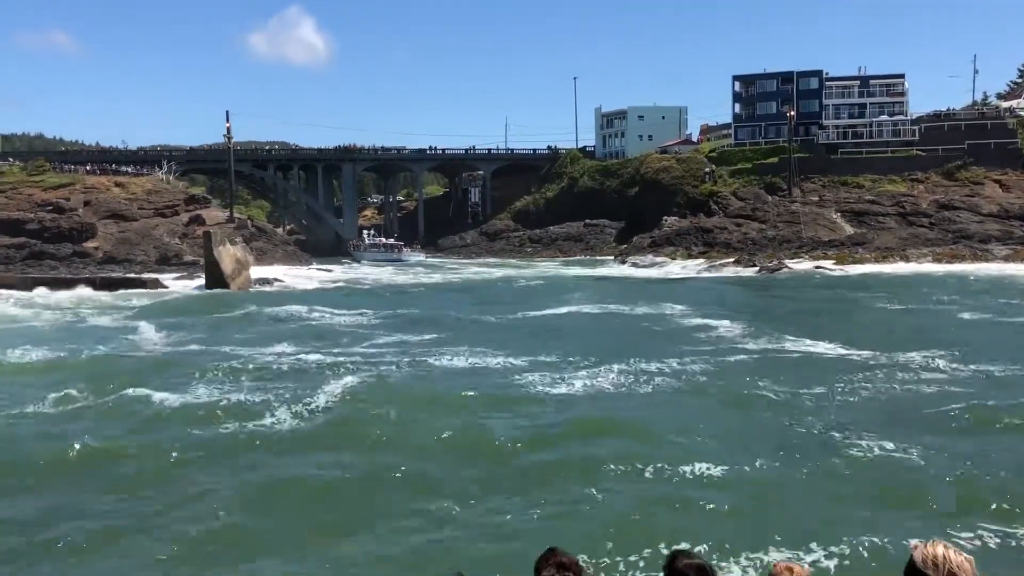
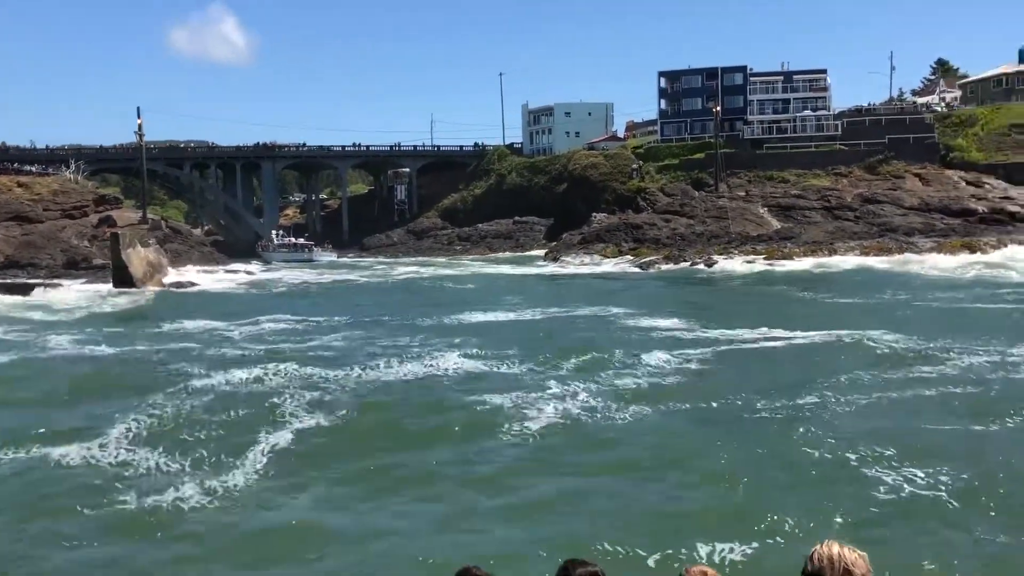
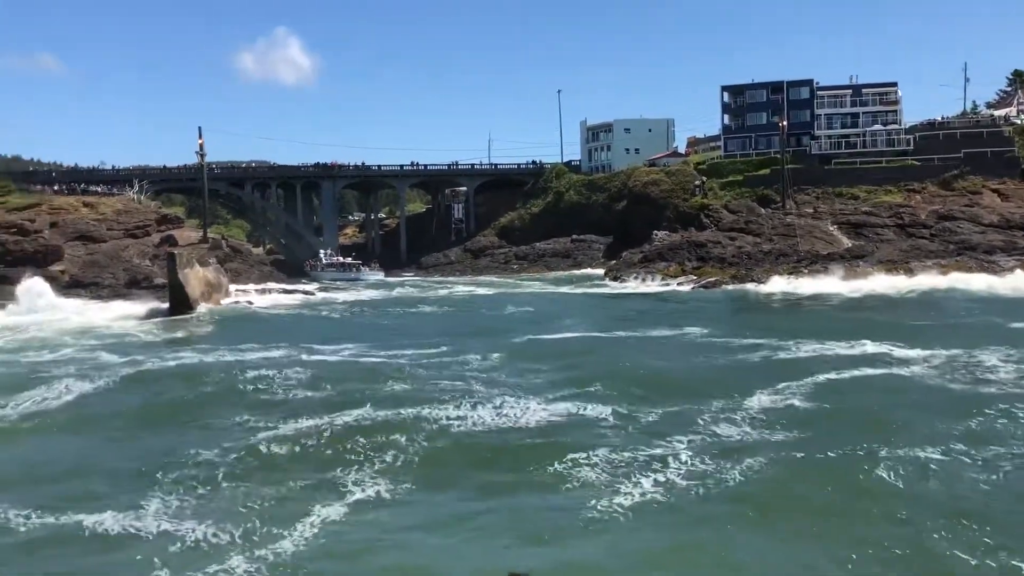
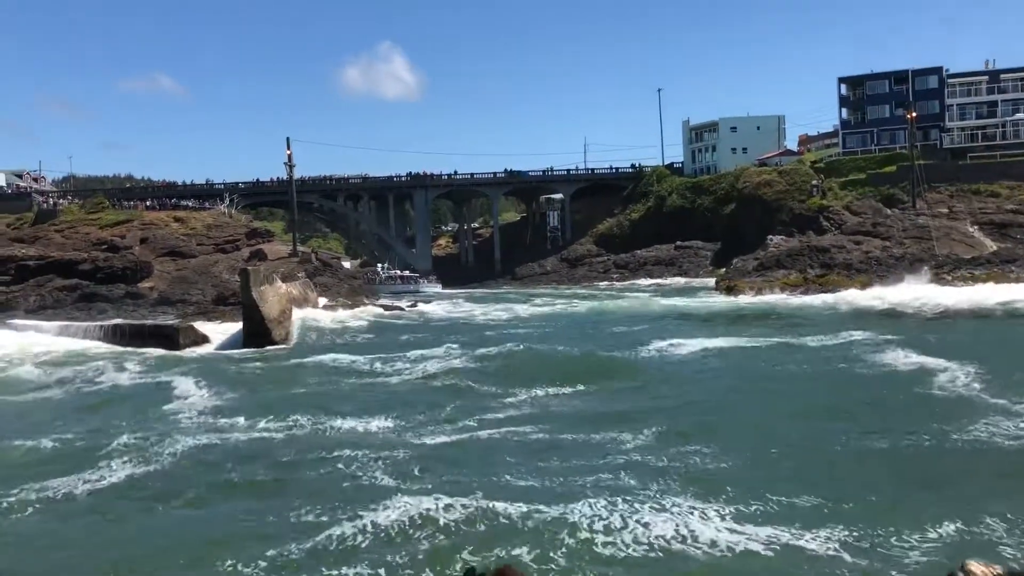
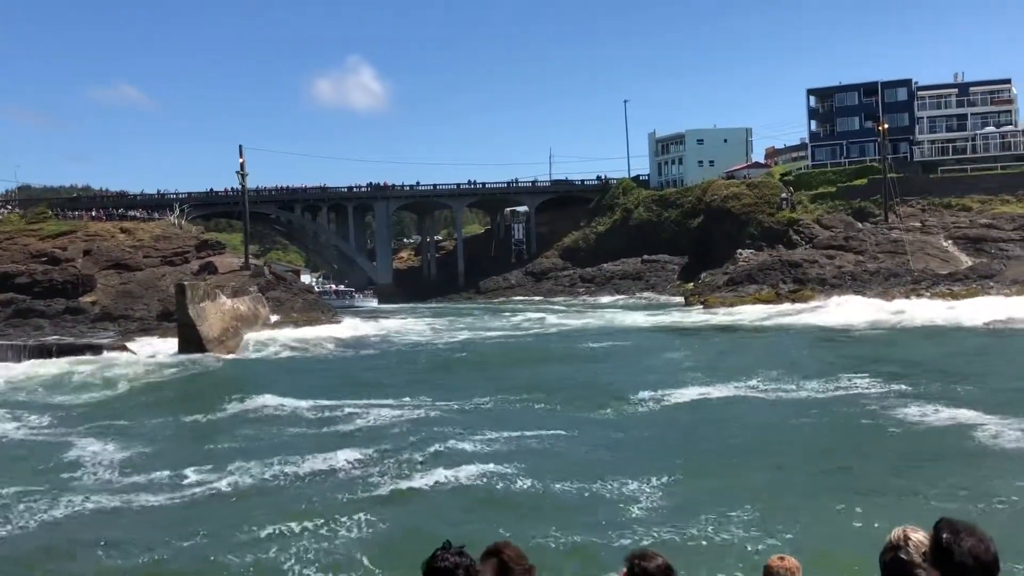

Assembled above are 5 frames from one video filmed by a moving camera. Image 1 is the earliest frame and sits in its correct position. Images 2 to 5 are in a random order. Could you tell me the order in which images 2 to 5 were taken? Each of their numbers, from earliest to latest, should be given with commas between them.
2, 3, 4, 5
